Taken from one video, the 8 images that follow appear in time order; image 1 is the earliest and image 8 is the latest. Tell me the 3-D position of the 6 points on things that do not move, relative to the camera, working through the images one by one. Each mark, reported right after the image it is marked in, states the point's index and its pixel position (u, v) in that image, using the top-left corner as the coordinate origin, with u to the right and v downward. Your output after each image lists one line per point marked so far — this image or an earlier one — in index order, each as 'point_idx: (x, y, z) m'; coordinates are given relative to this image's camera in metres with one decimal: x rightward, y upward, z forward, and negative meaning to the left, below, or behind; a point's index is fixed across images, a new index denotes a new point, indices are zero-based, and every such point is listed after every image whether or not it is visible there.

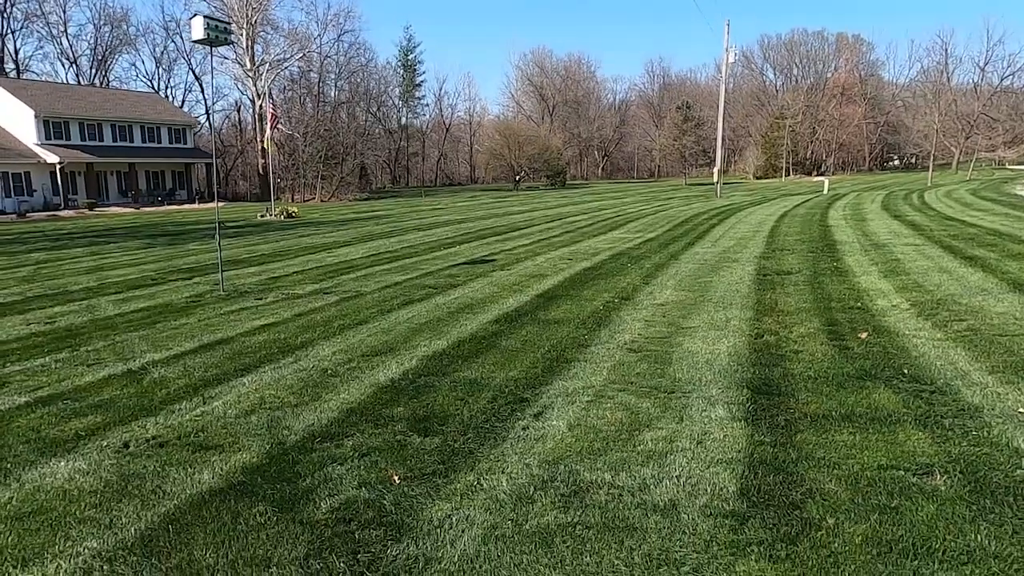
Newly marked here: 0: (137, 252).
0: (-8.1, +0.8, +14.4) m
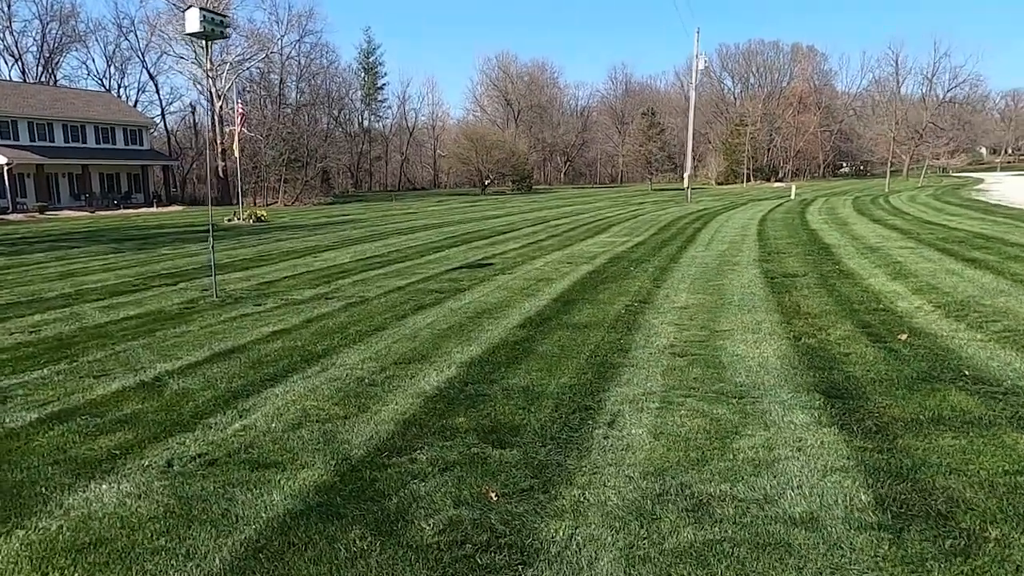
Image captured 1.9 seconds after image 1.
0: (-8.3, +0.7, +13.8) m
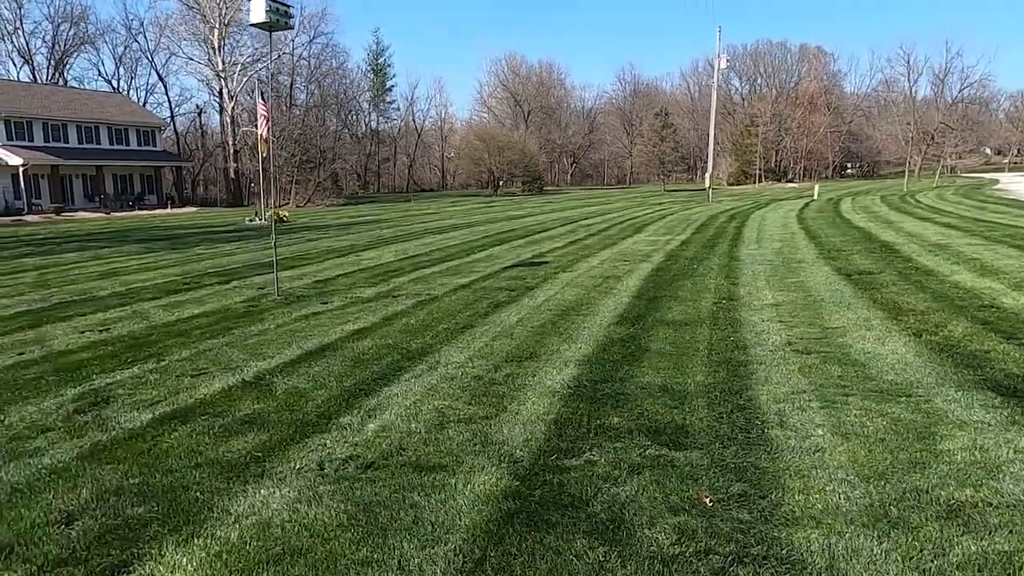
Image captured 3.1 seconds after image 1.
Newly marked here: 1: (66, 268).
0: (-7.4, +0.7, +13.5) m
1: (-8.0, +0.4, +11.8) m
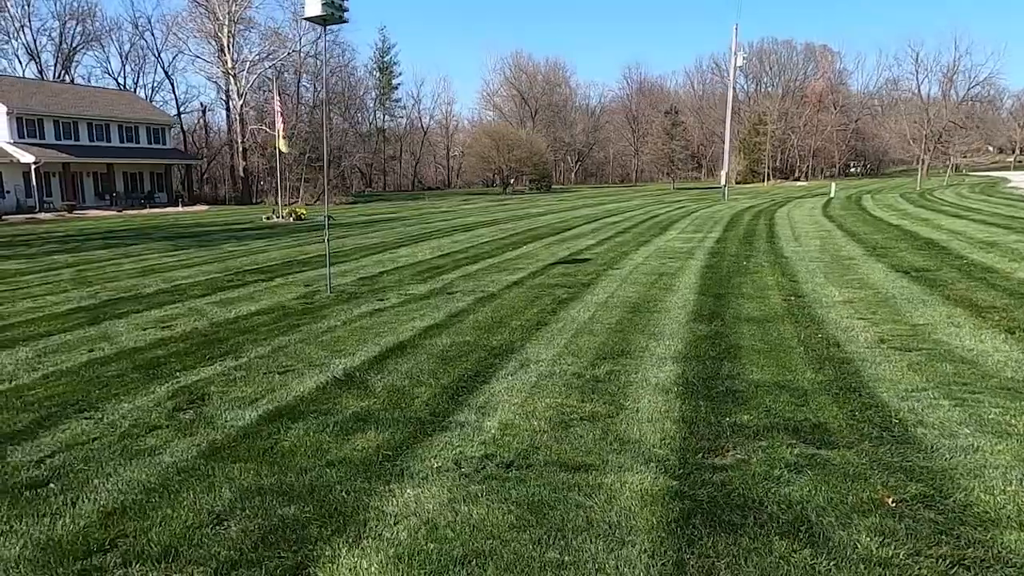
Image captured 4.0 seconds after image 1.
0: (-6.8, +0.7, +13.4) m
1: (-7.3, +0.4, +11.7) m
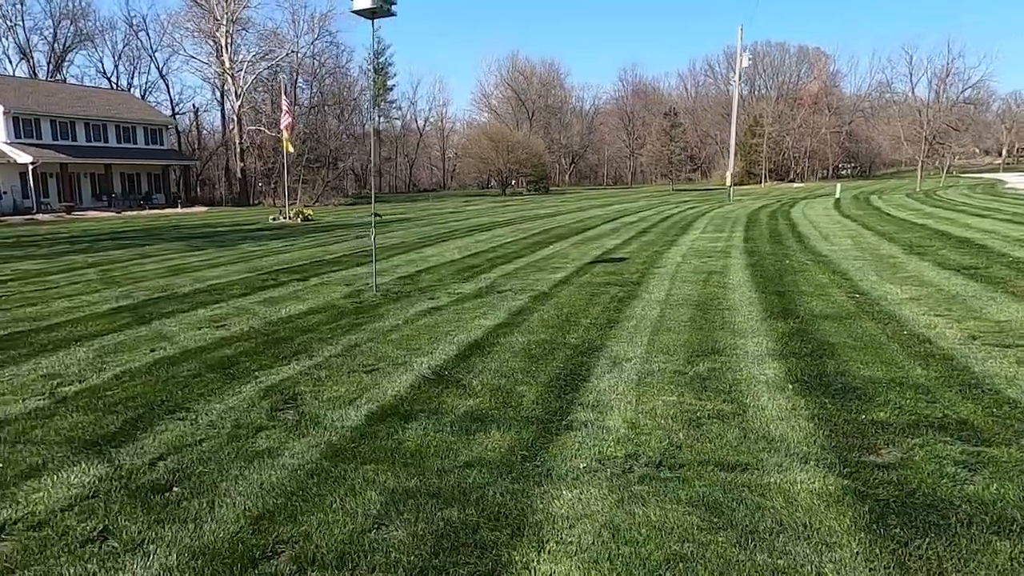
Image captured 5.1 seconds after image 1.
0: (-6.3, +0.7, +13.2) m
1: (-6.8, +0.4, +11.5) m
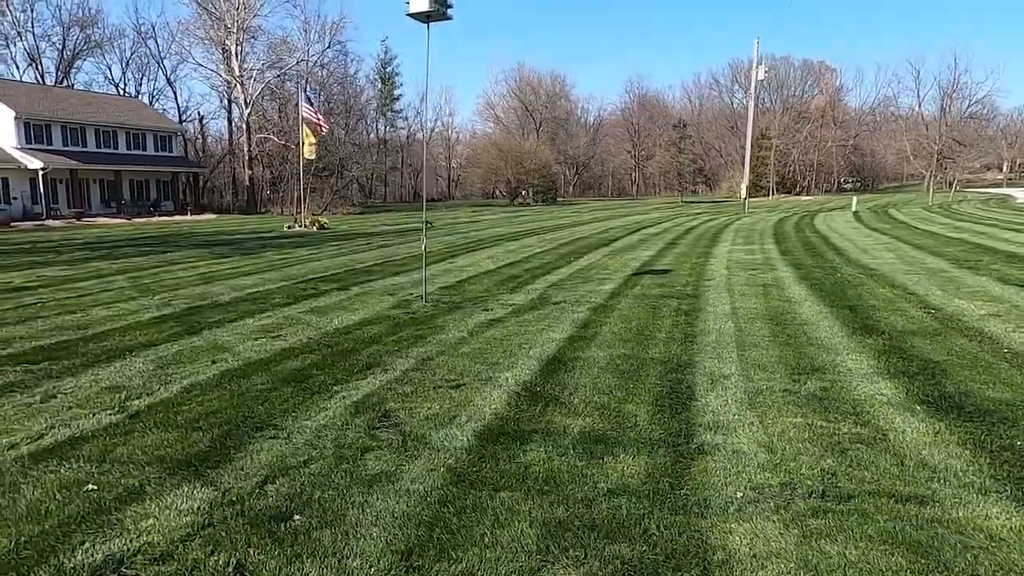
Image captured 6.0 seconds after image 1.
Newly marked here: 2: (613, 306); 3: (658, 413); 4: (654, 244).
0: (-5.7, +0.6, +13.0) m
1: (-6.2, +0.3, +11.3) m
2: (+1.1, -0.2, +7.1) m
3: (+0.8, -0.7, +3.8) m
4: (+3.1, +1.0, +14.6) m
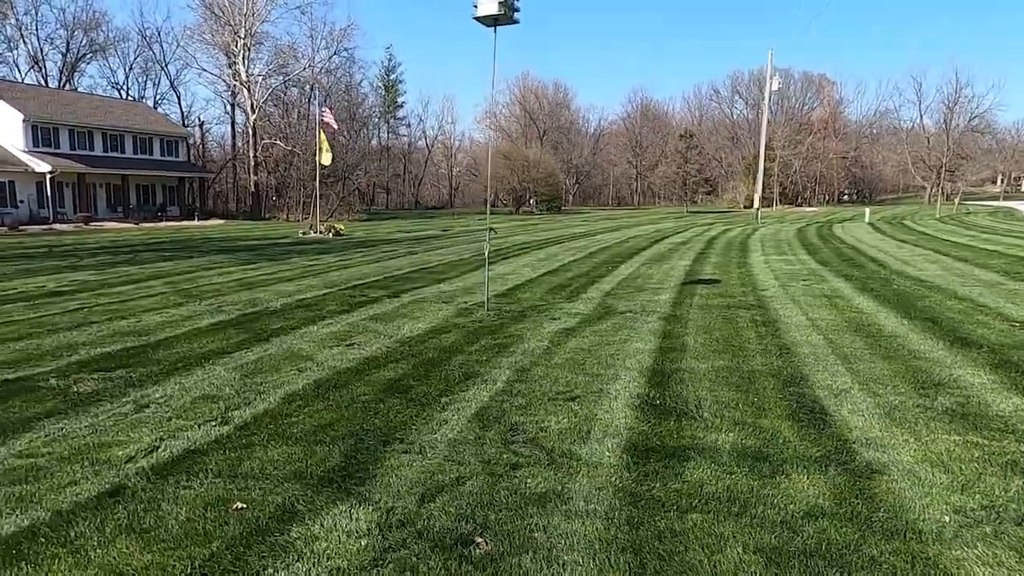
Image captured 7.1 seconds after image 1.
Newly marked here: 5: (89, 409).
0: (-5.0, +0.4, +12.8) m
1: (-5.5, +0.2, +11.1) m
2: (+1.8, -0.3, +7.0) m
3: (+1.6, -0.8, +3.6) m
4: (+3.8, +0.8, +14.5) m
5: (-2.8, -0.8, +4.3) m
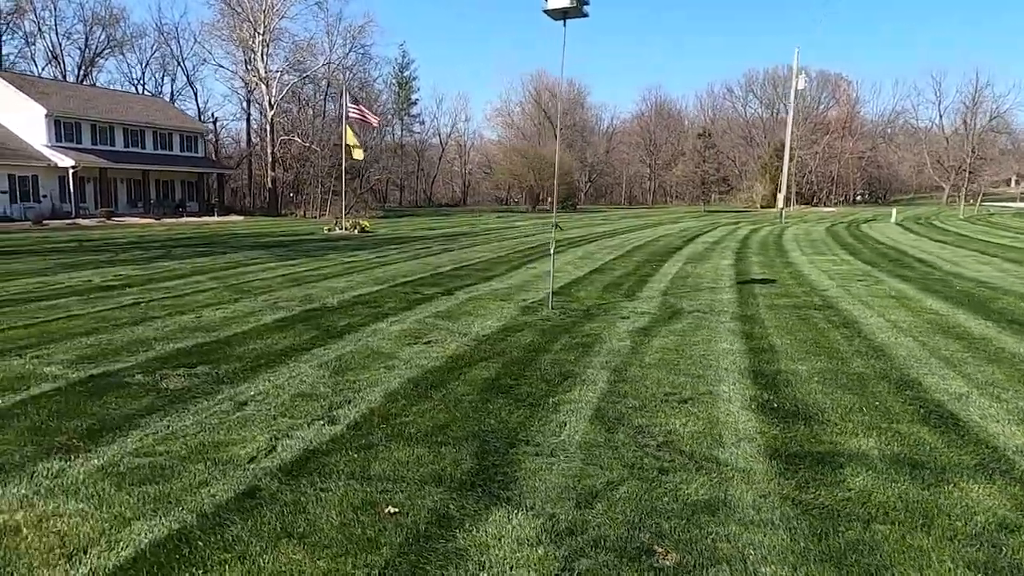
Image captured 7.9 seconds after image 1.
0: (-4.2, +0.5, +12.7) m
1: (-4.7, +0.3, +11.0) m
2: (+2.5, -0.3, +6.9) m
3: (+2.3, -0.8, +3.5) m
4: (+4.6, +0.8, +14.3) m
5: (-2.1, -0.8, +4.2) m
